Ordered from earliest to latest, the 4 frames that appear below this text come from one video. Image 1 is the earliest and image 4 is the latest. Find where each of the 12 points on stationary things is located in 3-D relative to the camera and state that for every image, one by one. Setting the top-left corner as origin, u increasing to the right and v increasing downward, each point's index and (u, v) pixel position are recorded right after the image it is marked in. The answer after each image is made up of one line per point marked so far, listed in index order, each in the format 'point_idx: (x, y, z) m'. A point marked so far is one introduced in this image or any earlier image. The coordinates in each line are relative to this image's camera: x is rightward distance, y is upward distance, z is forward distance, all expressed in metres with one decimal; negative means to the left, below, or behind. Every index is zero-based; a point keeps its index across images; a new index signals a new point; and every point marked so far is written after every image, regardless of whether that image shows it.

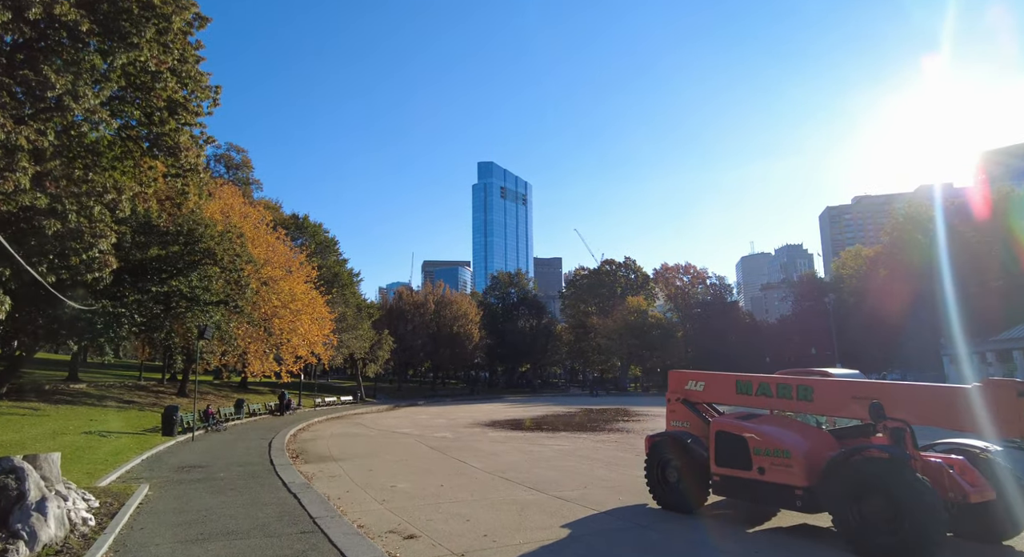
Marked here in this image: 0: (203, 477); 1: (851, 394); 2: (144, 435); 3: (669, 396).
0: (-6.0, -3.9, +11.4) m
1: (+4.4, -1.5, +7.7) m
2: (-11.8, -5.0, +18.8) m
3: (+2.8, -2.1, +10.4) m
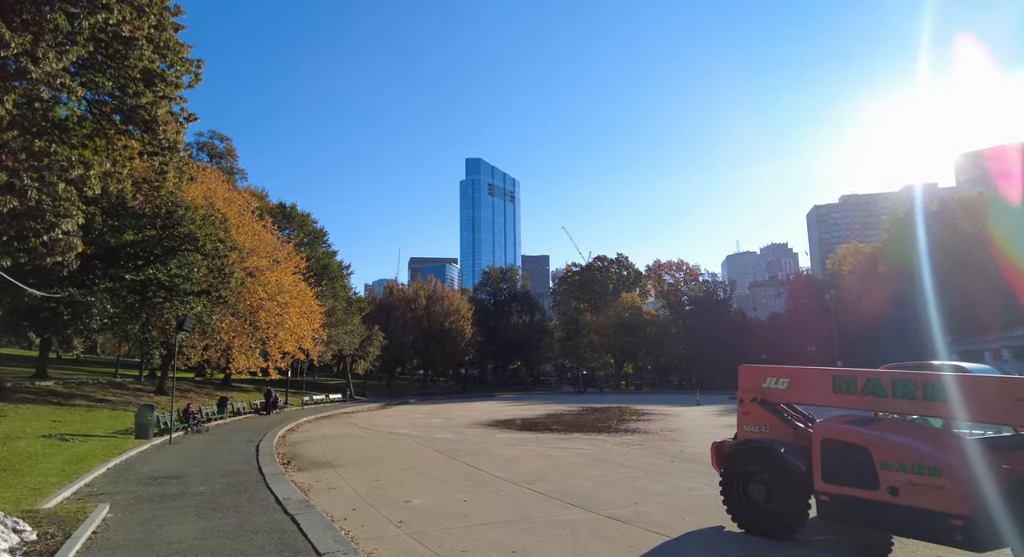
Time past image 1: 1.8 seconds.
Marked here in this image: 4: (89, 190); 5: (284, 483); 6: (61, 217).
0: (-5.4, -3.5, +9.5) m
1: (+5.1, -1.2, +6.0) m
2: (-11.4, -4.6, +16.8) m
3: (+3.4, -1.7, +8.8) m
4: (-13.4, +2.8, +18.6) m
5: (-4.0, -3.6, +10.4) m
6: (-13.2, +1.8, +17.1) m
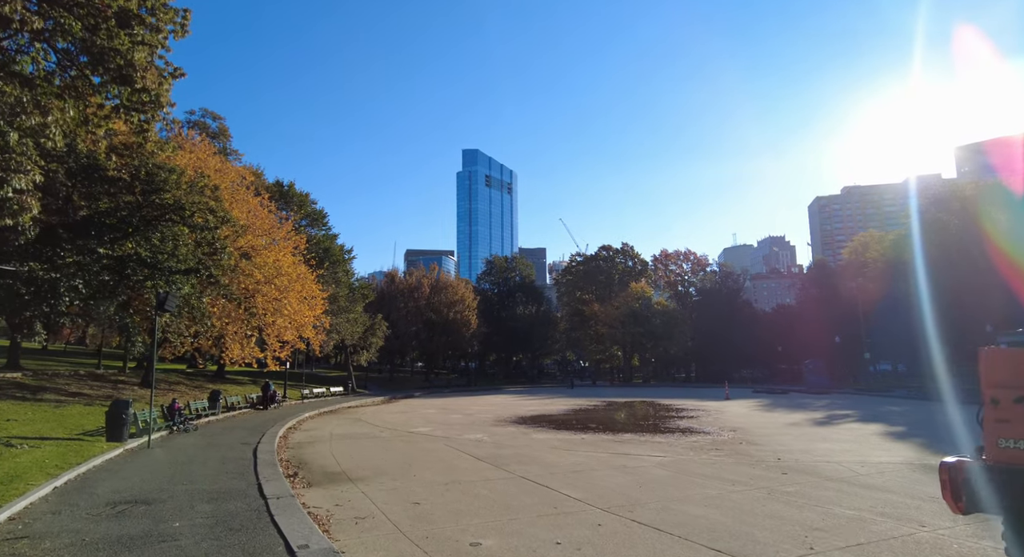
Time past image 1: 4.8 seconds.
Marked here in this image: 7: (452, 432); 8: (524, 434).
0: (-4.1, -2.8, +6.5) m
1: (+6.4, -0.6, +3.1) m
2: (-10.2, -3.8, +13.8) m
3: (+4.7, -1.1, +5.8) m
4: (-12.2, +3.6, +15.4) m
5: (-2.7, -3.0, +7.4) m
6: (-11.9, +2.5, +14.0) m
7: (-2.0, -5.2, +19.7) m
8: (+0.4, -4.8, +18.3) m
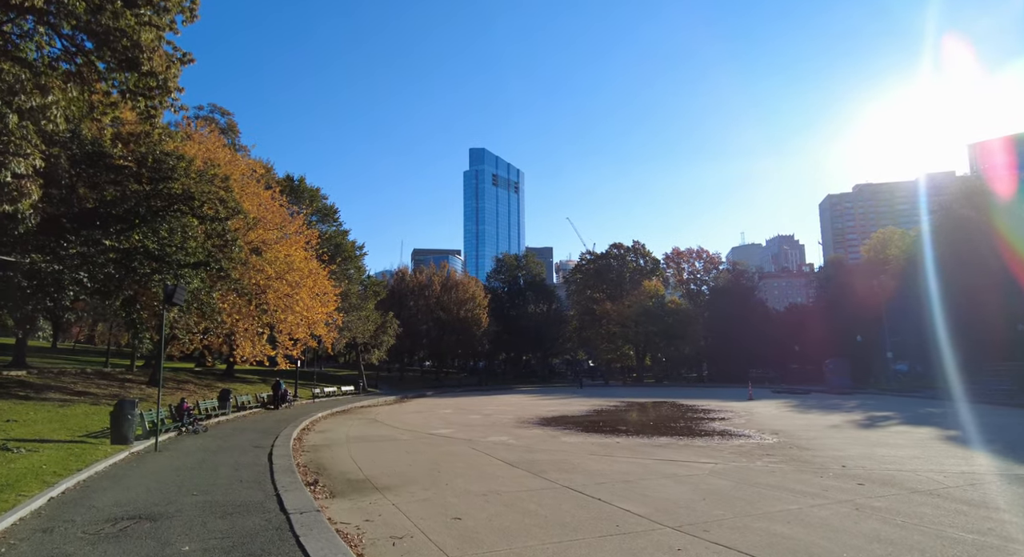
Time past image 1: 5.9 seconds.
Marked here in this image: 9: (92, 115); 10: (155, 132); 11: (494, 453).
0: (-3.4, -2.6, +5.5) m
1: (+7.1, -0.4, +1.9) m
2: (-9.4, -3.6, +12.8) m
3: (+5.4, -0.9, +4.7) m
4: (-11.4, +3.8, +14.5) m
5: (-2.1, -2.8, +6.4) m
6: (-11.1, +2.7, +13.1) m
7: (-1.2, -5.0, +18.7) m
8: (+1.2, -4.6, +17.2) m
9: (-11.7, +4.6, +16.3) m
10: (-10.7, +4.4, +17.7) m
11: (-0.4, -4.2, +14.0) m
